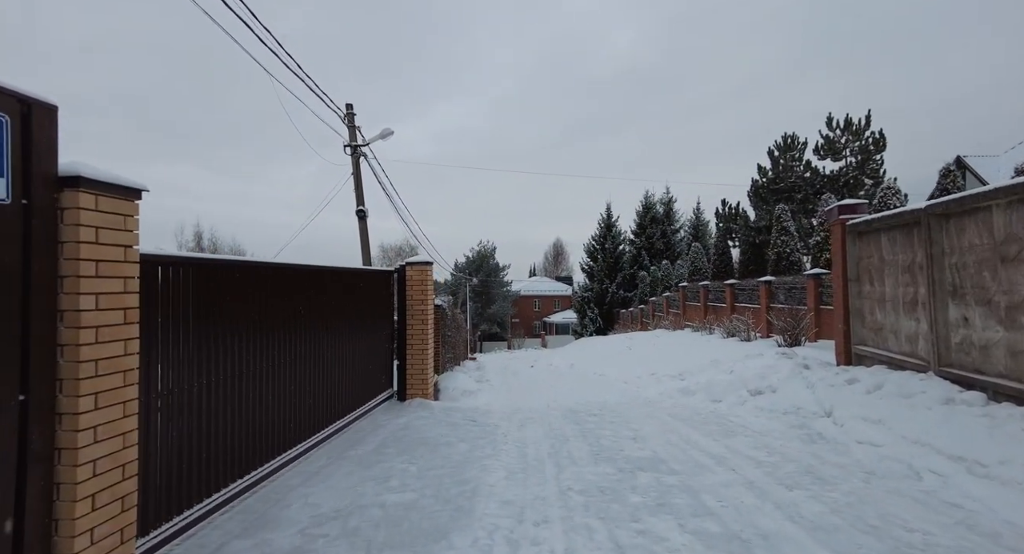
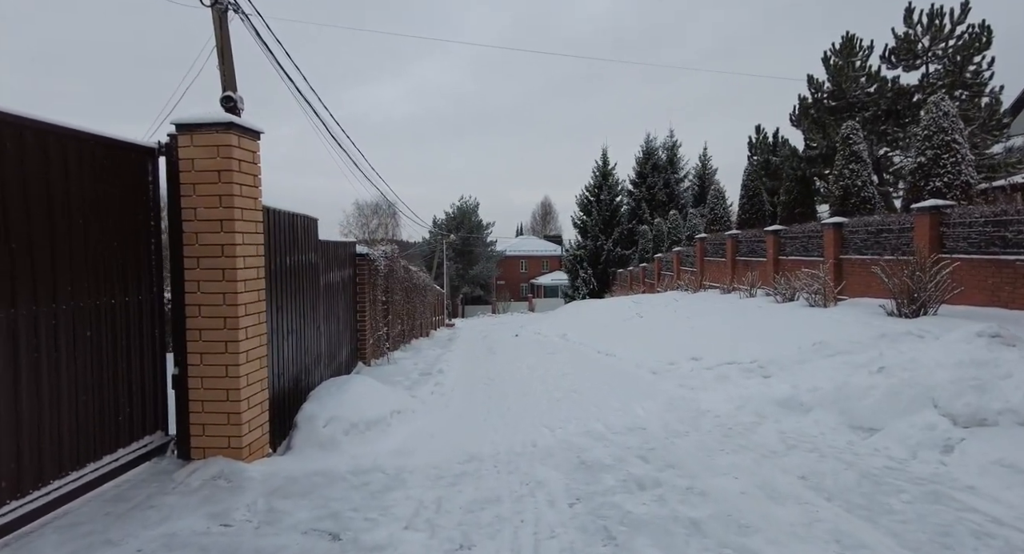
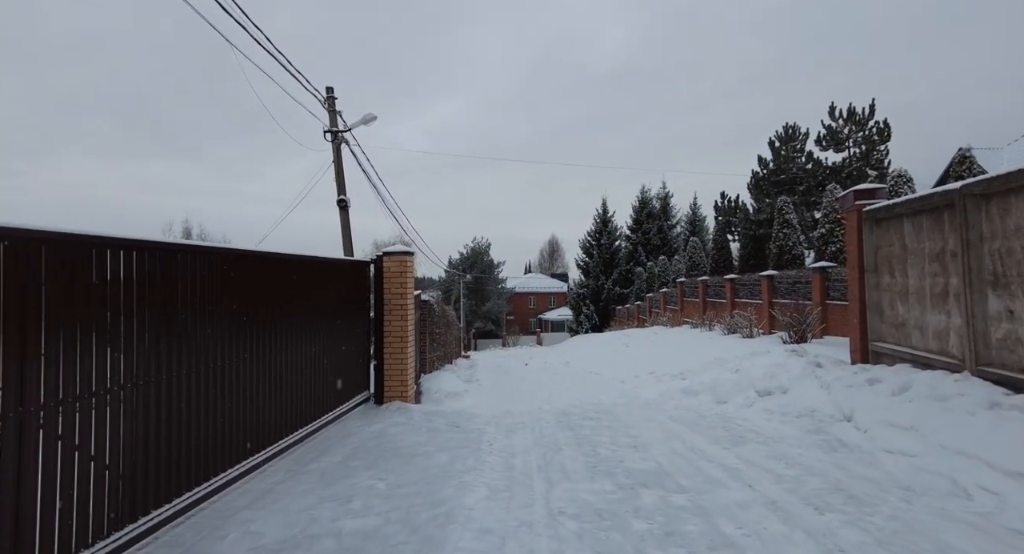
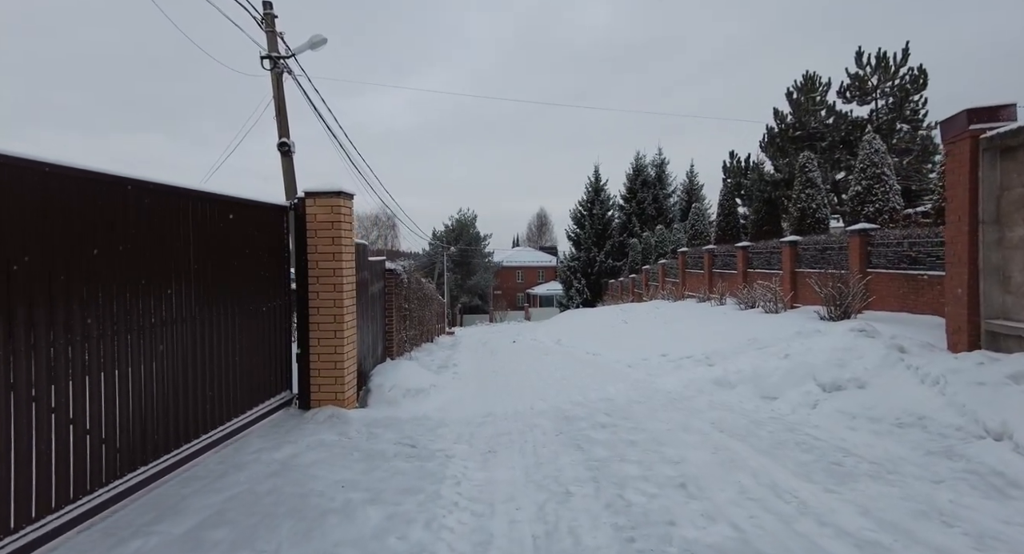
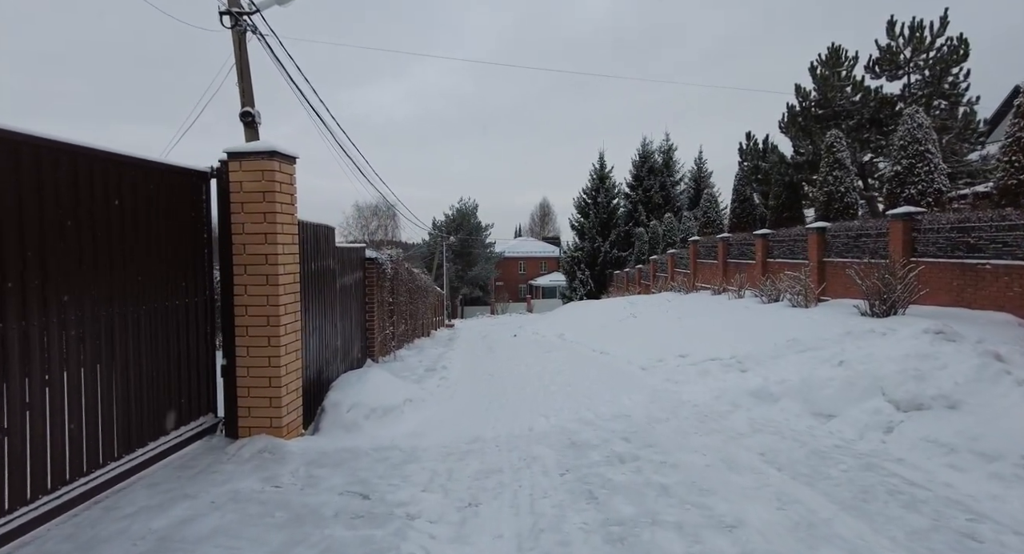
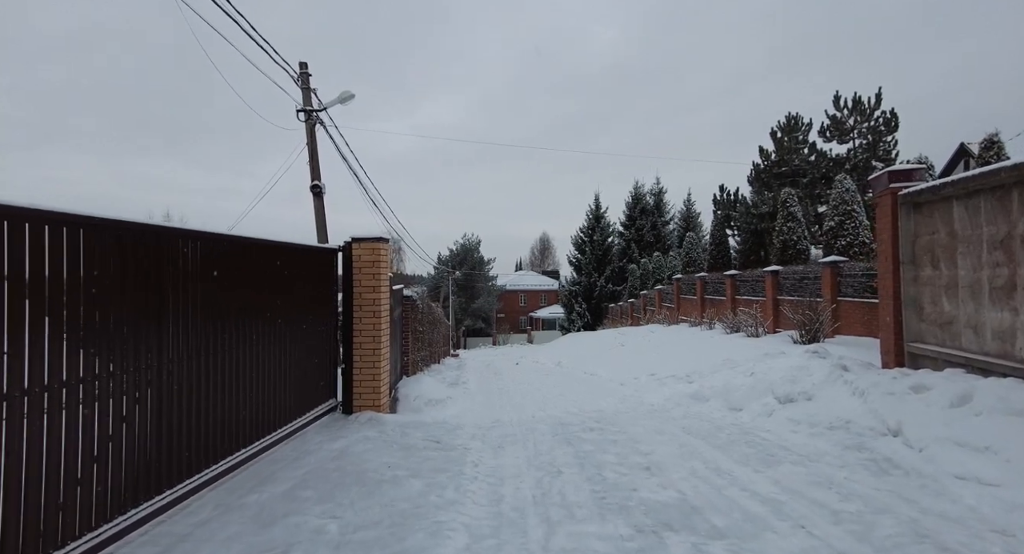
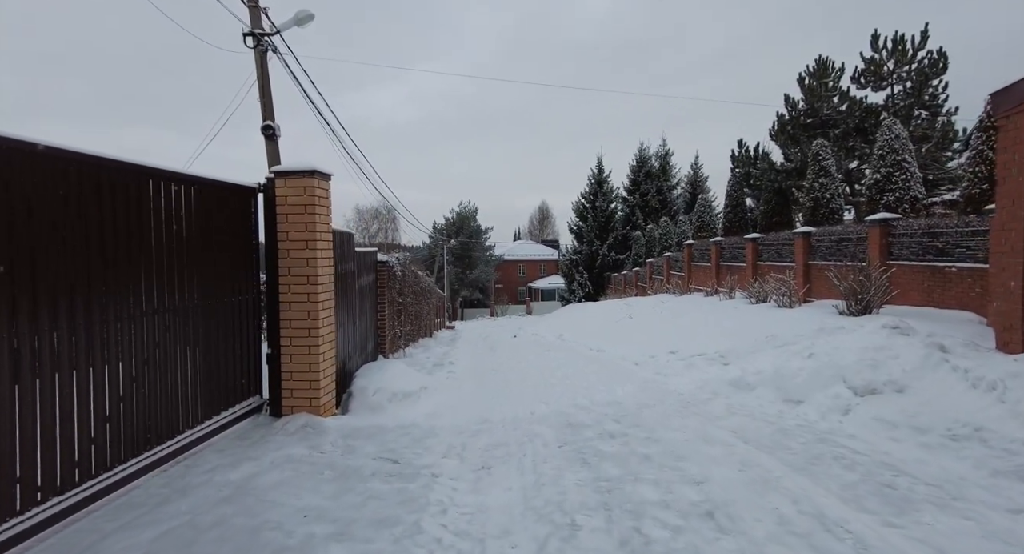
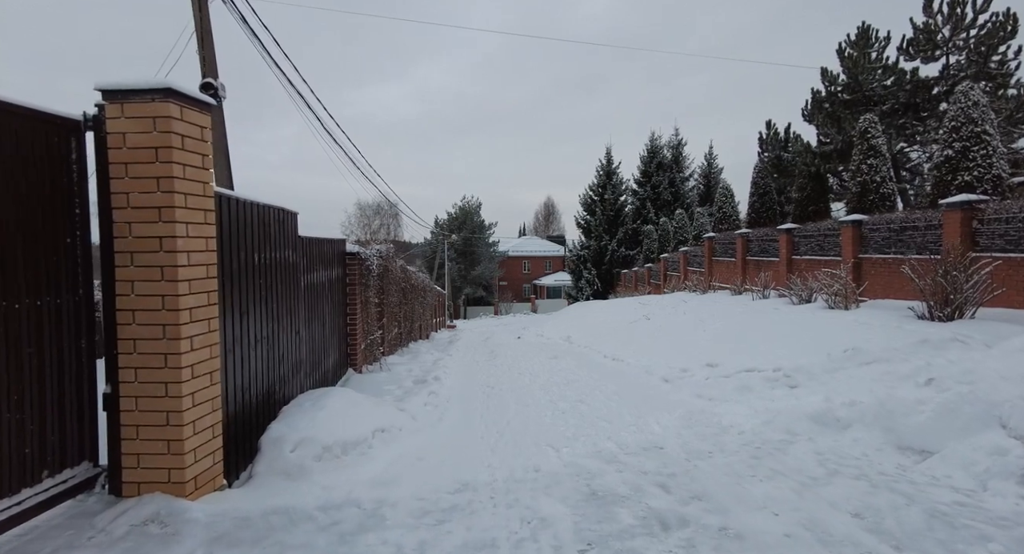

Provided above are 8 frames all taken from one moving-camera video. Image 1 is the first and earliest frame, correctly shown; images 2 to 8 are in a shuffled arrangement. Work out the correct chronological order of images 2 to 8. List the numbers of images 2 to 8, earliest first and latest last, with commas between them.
3, 6, 4, 7, 5, 2, 8
